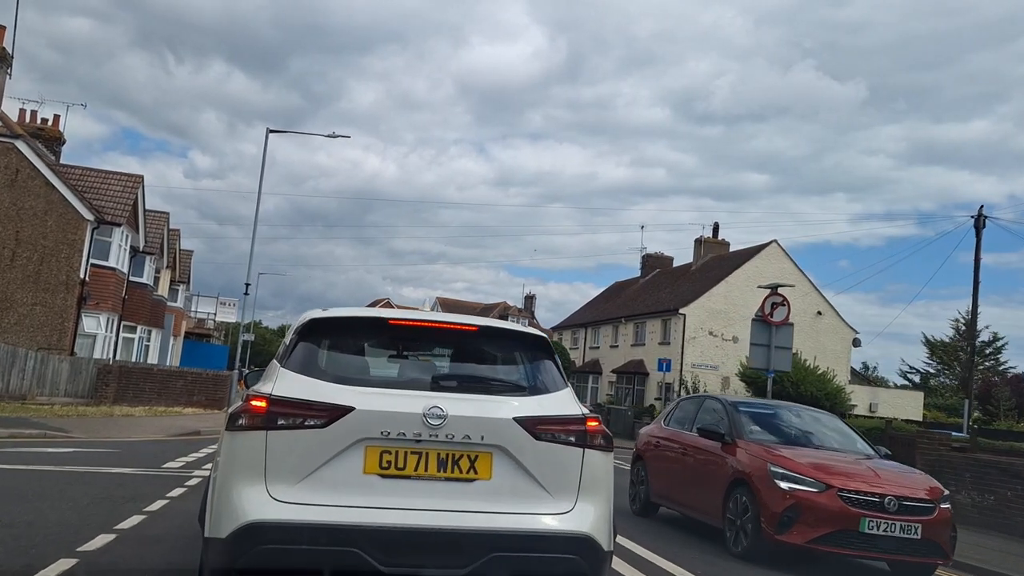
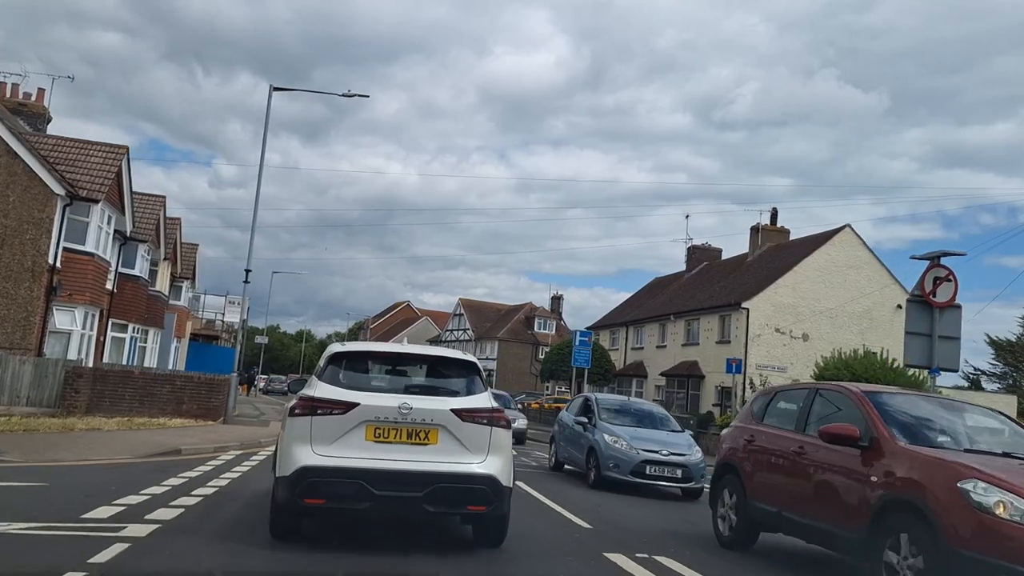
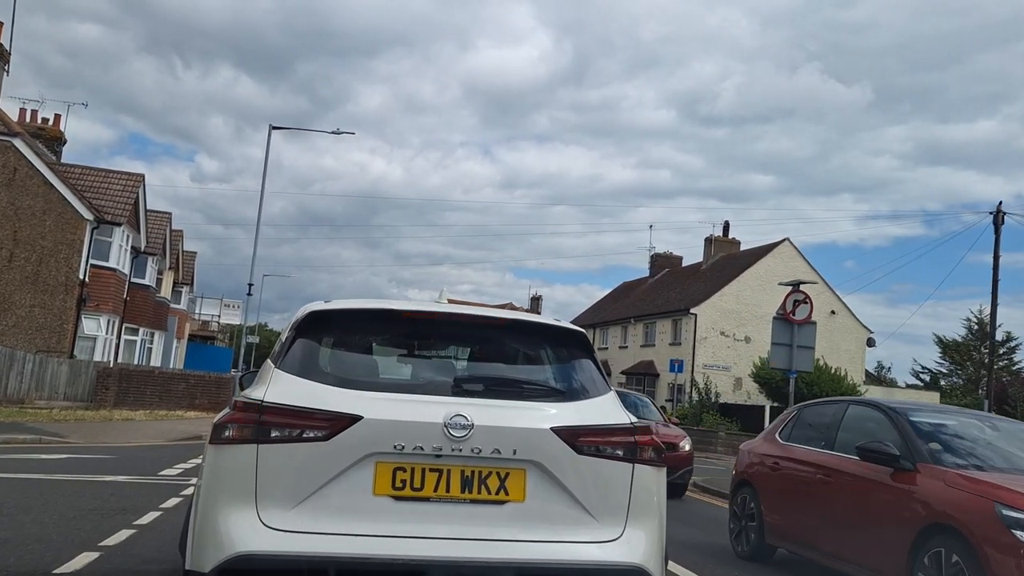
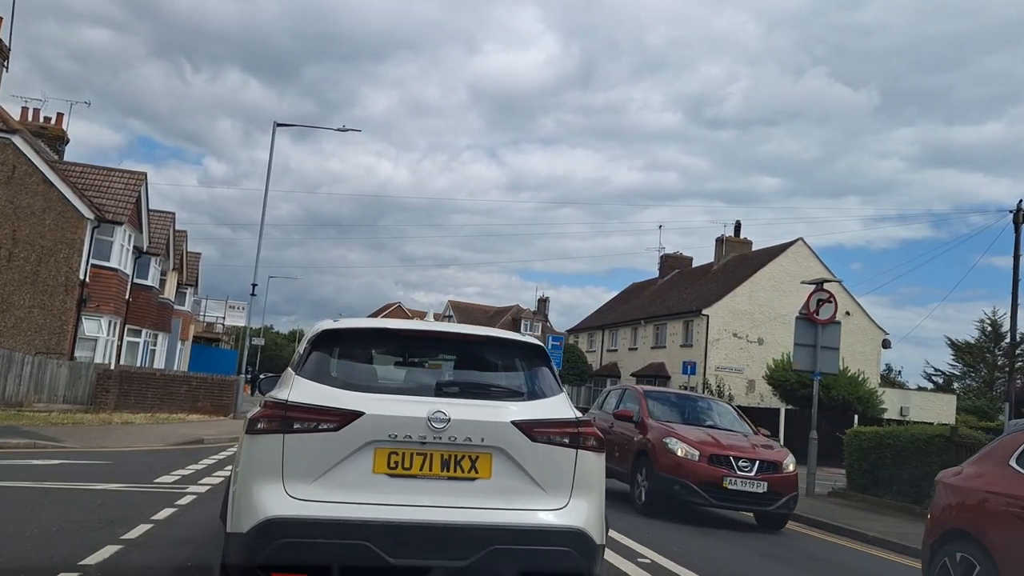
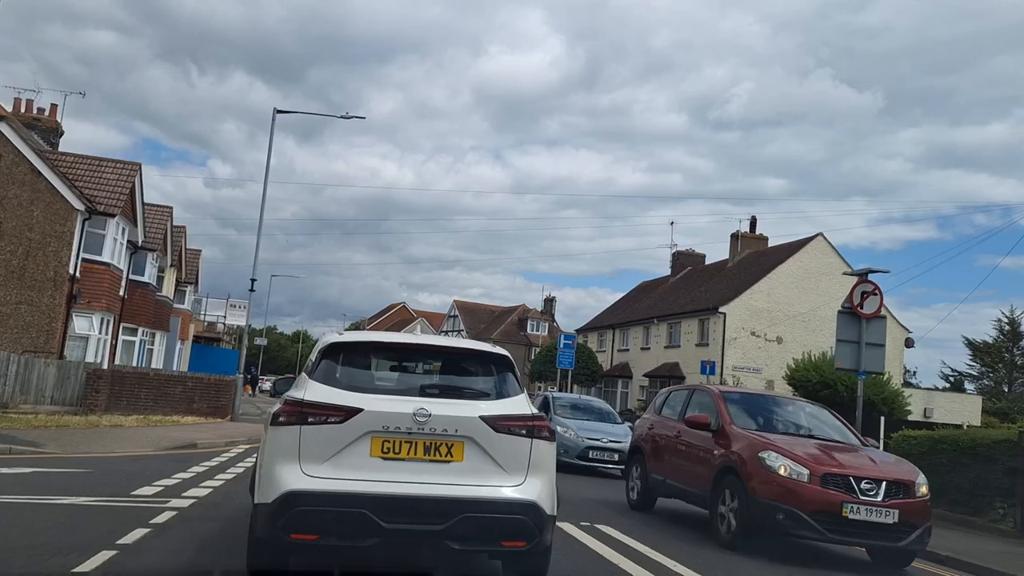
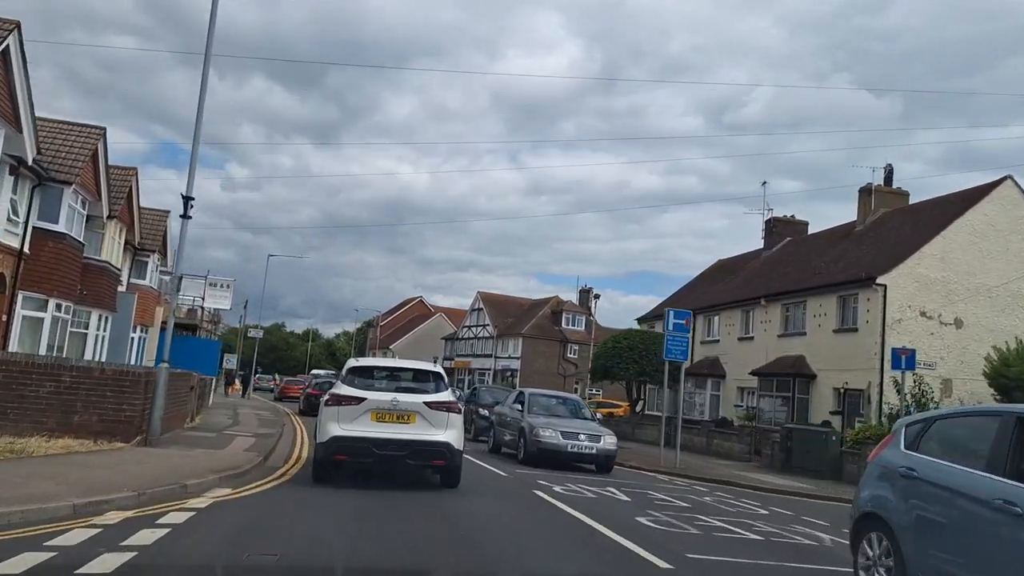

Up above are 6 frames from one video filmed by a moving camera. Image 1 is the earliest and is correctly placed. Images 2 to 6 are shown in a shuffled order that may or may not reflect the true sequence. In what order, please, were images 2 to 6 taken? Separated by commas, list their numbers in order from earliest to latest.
3, 4, 5, 2, 6
